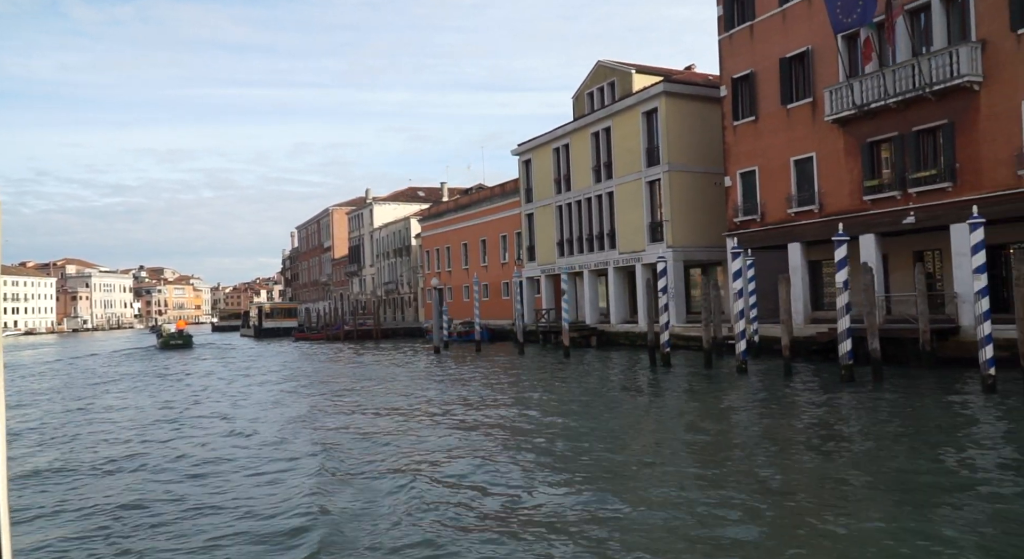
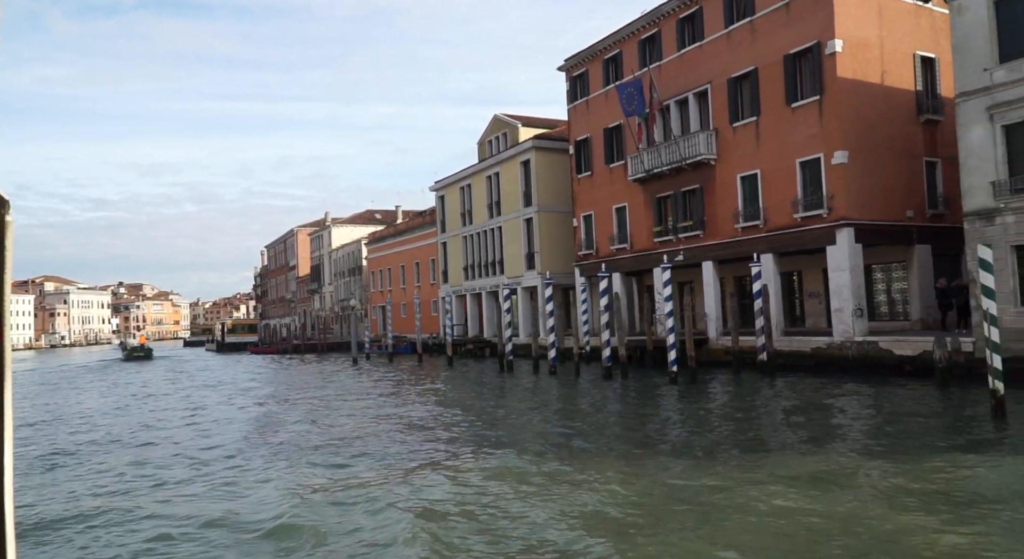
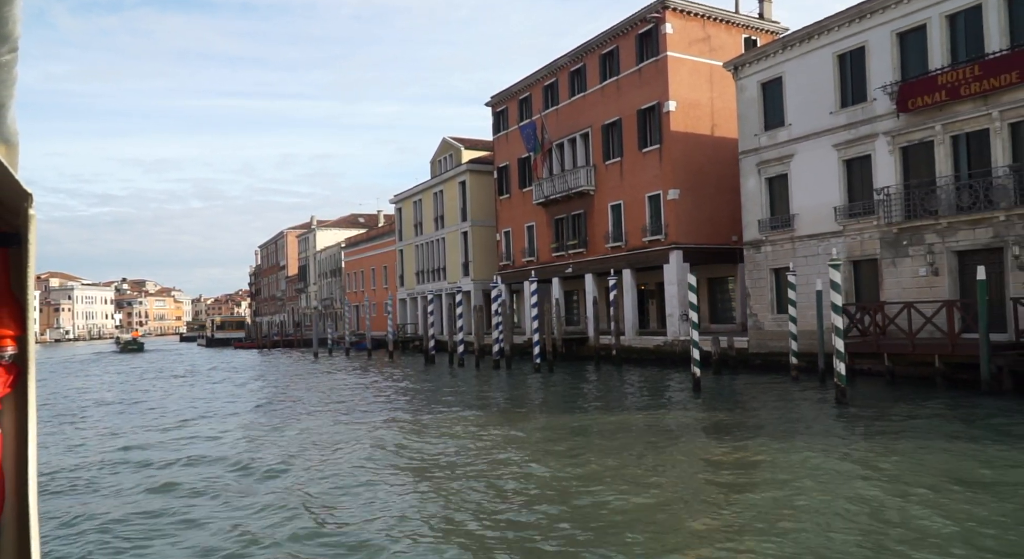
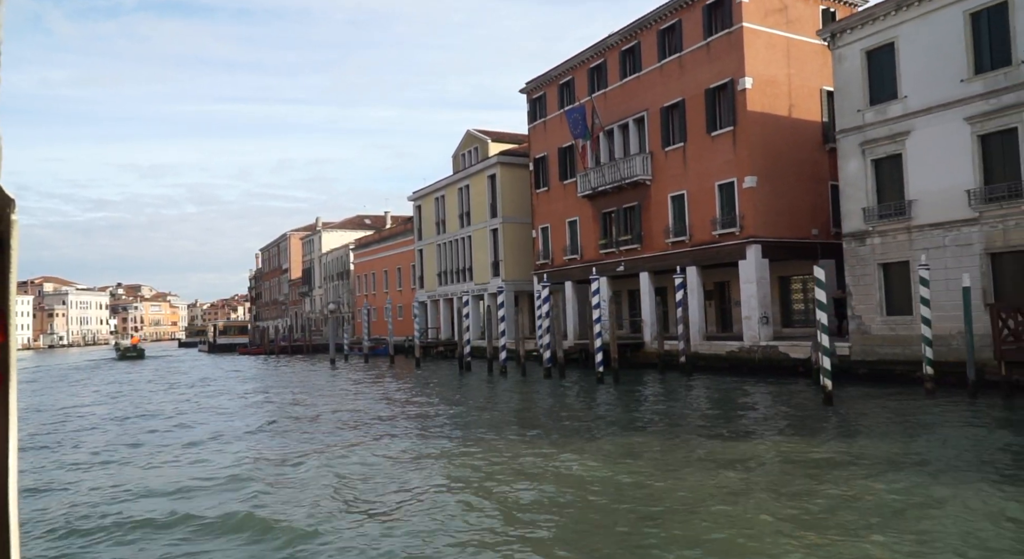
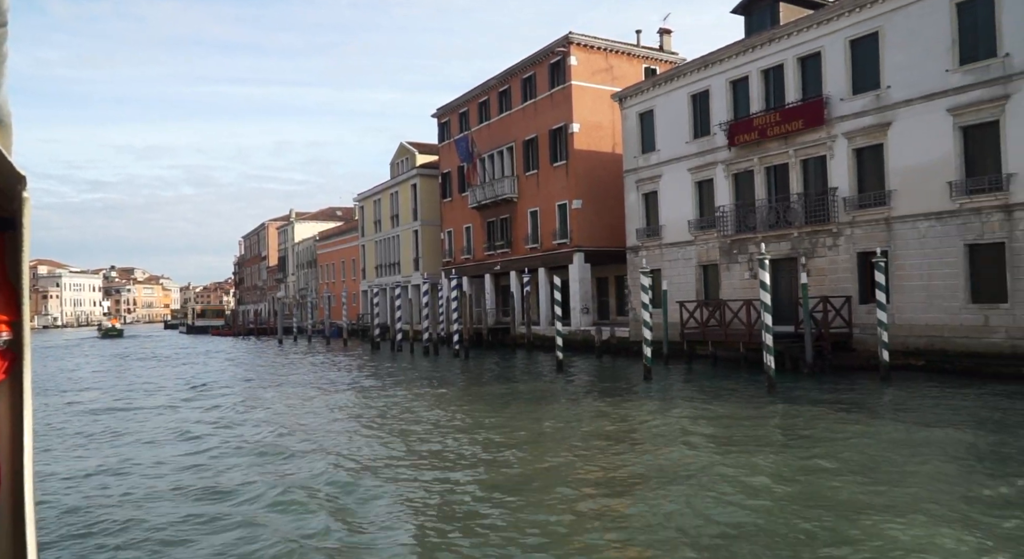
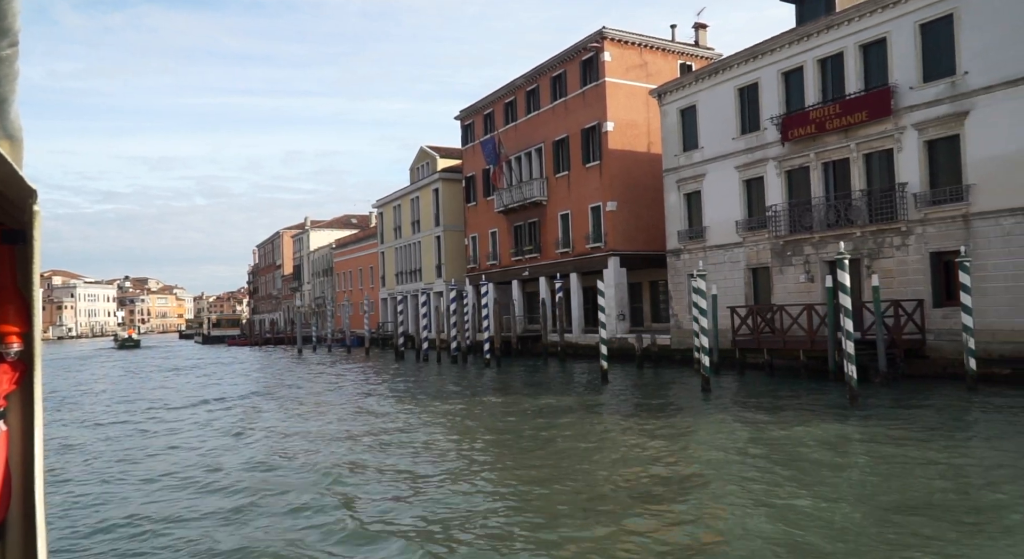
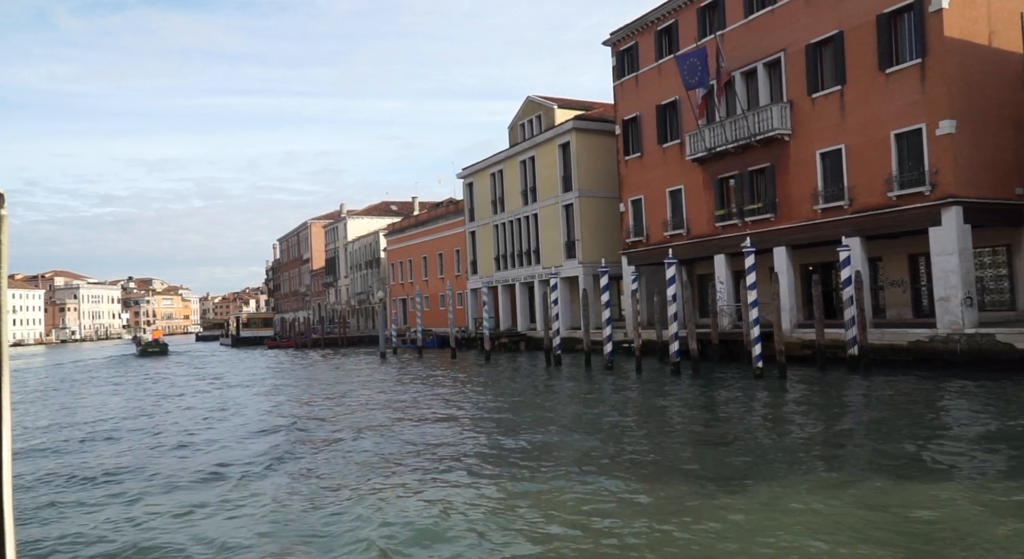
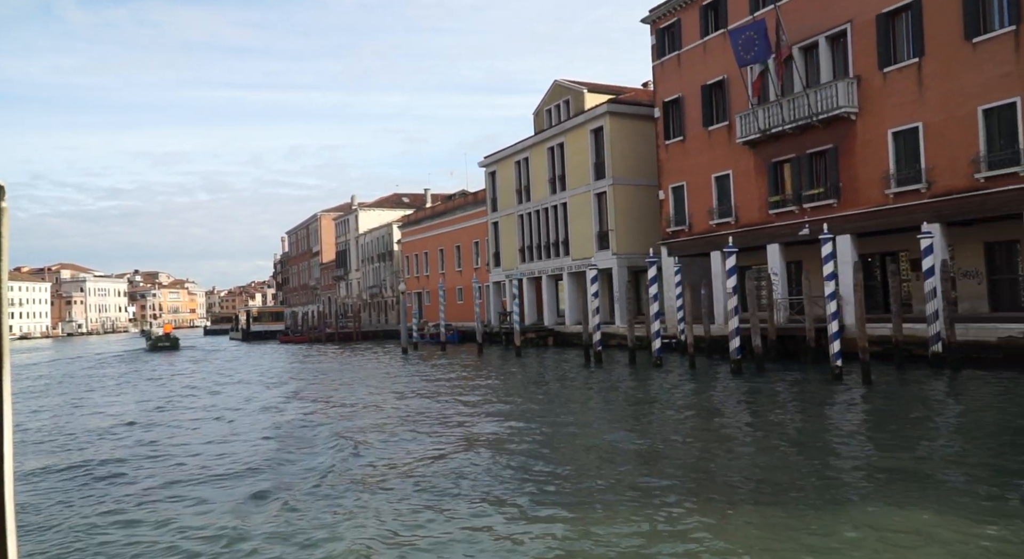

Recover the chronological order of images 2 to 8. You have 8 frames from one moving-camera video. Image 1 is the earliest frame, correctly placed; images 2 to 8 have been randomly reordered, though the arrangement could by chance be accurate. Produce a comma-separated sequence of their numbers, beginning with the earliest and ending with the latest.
8, 7, 2, 4, 3, 6, 5
